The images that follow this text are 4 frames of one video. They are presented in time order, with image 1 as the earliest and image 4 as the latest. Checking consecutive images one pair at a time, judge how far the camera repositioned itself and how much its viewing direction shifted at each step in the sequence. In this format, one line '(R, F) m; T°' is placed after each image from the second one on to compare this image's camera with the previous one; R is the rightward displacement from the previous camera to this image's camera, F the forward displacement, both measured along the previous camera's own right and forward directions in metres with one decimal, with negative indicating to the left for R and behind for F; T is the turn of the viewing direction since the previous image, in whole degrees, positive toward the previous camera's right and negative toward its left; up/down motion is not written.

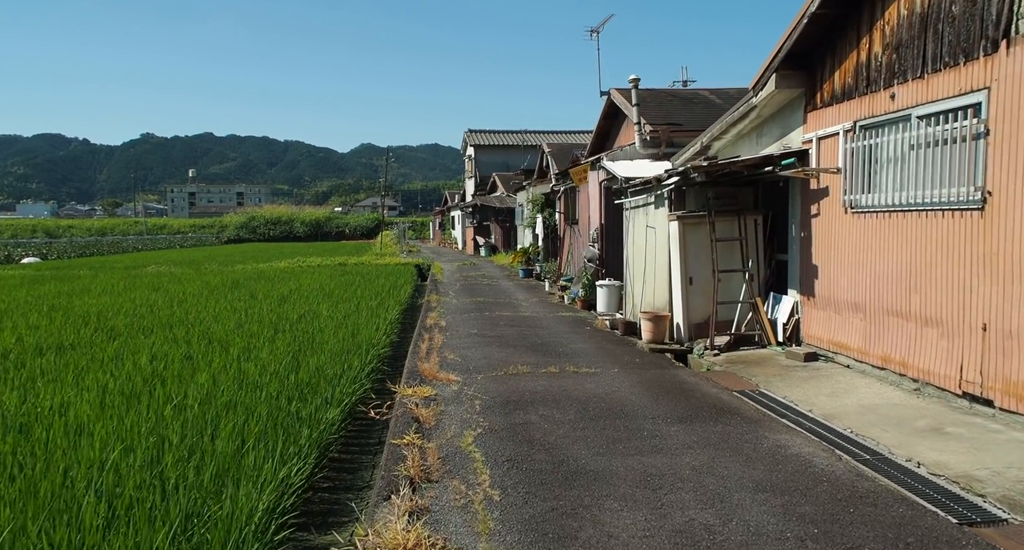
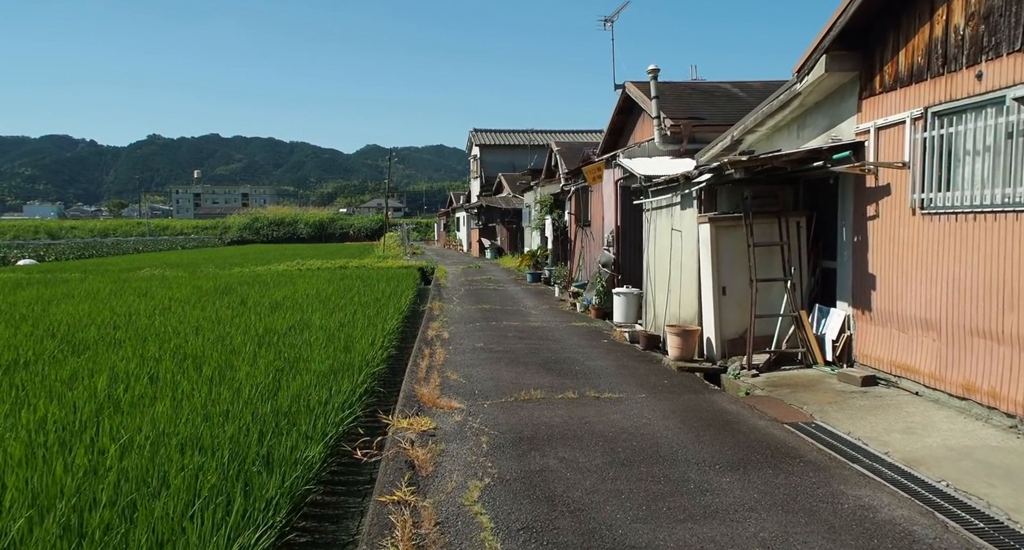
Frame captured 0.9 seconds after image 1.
(0.0, +0.9) m; 0°
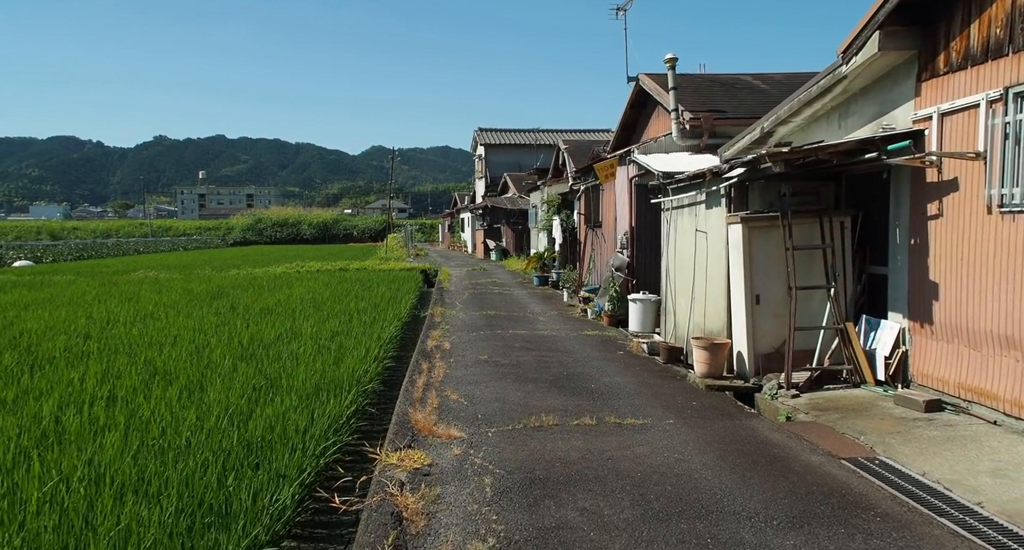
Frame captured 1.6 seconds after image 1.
(0.0, +0.8) m; 0°
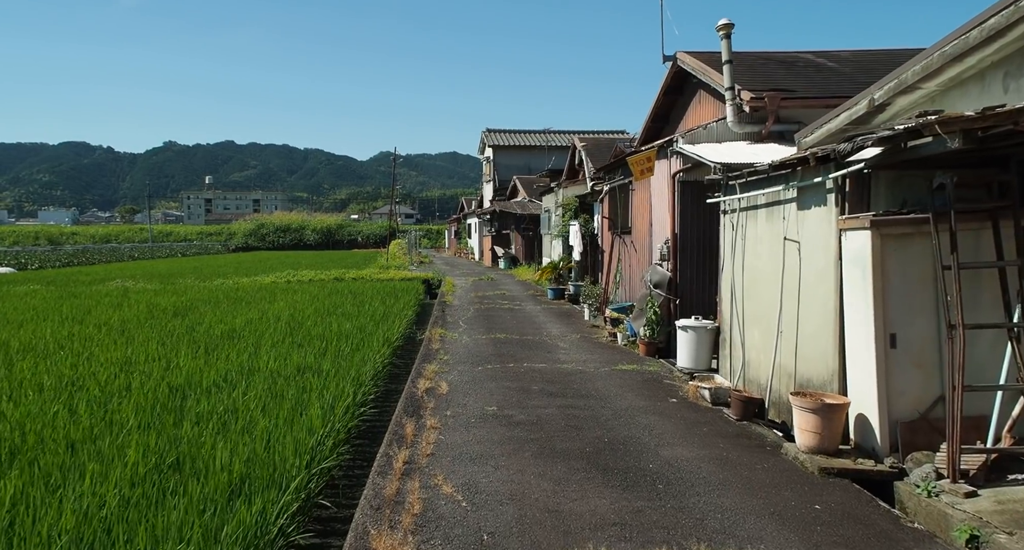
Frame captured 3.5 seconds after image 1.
(-0.1, +2.1) m; -1°
